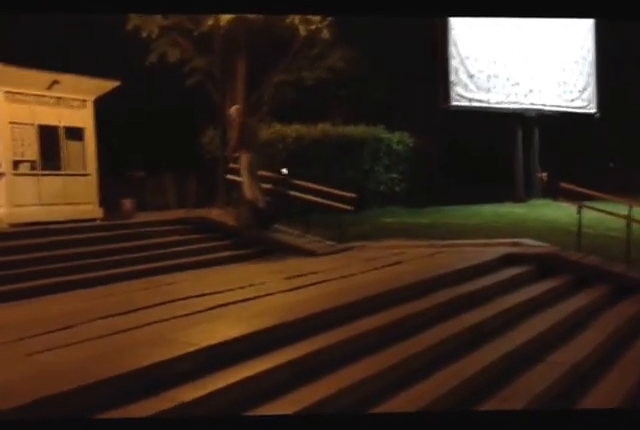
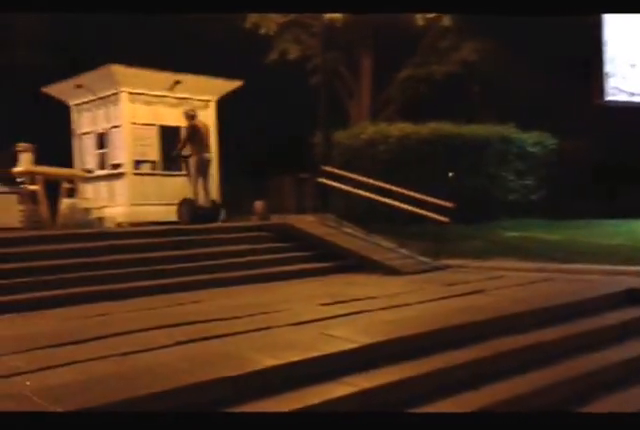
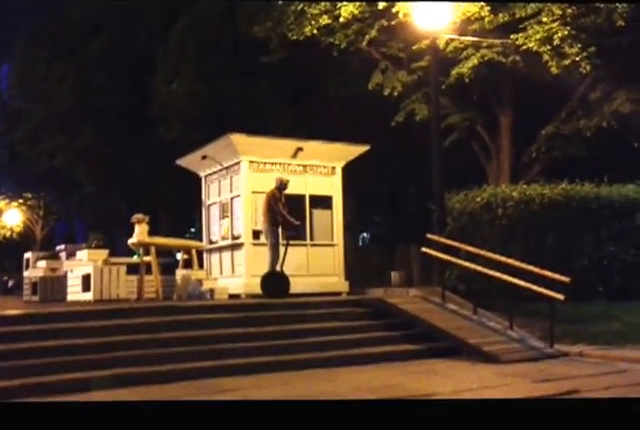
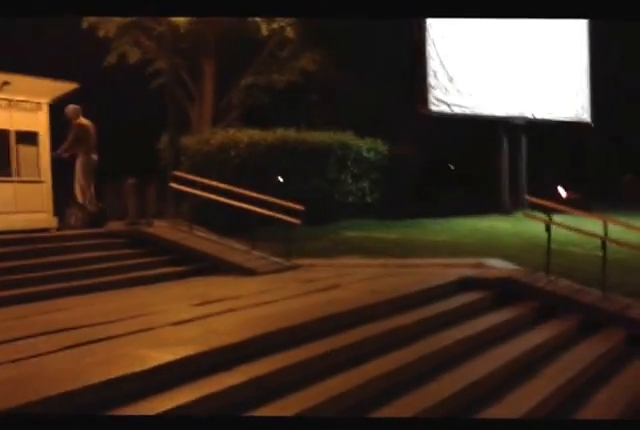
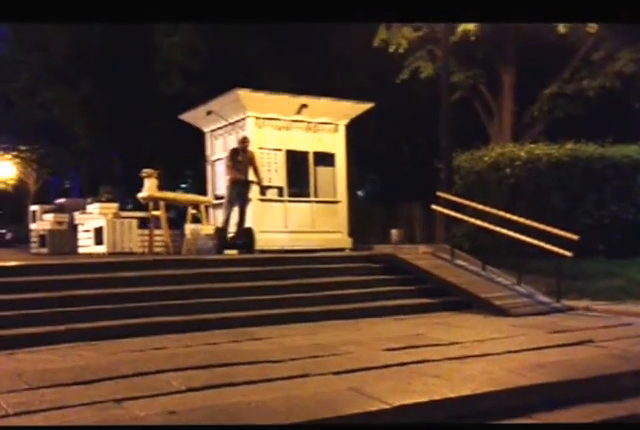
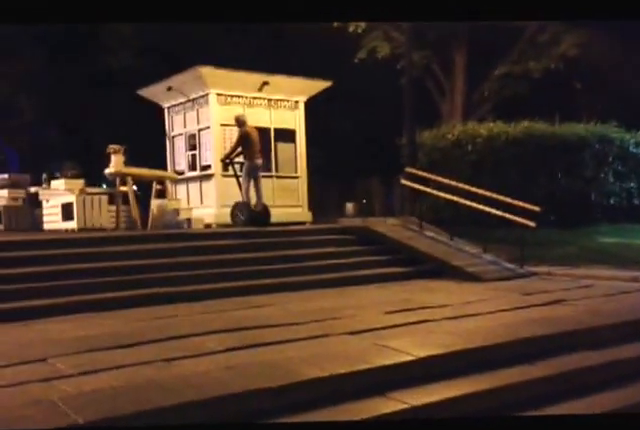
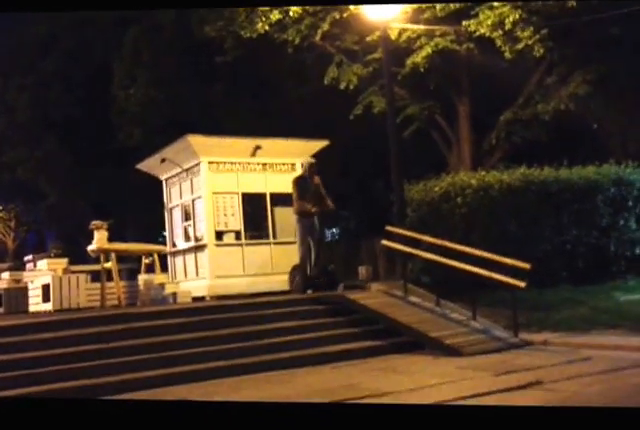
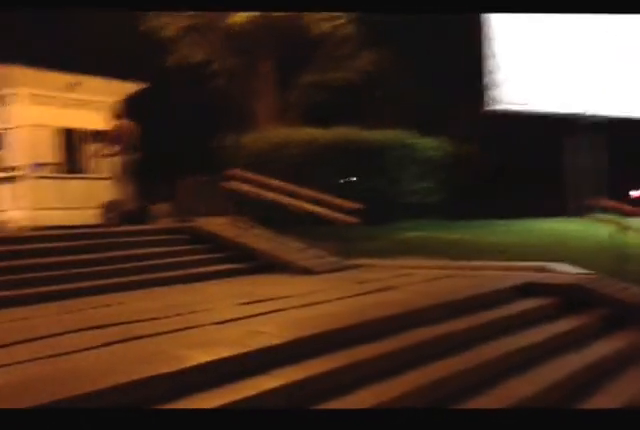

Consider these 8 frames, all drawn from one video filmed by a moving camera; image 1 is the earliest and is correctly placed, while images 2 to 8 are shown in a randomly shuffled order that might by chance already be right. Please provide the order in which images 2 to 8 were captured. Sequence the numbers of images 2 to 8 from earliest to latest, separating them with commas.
4, 8, 2, 6, 5, 3, 7
